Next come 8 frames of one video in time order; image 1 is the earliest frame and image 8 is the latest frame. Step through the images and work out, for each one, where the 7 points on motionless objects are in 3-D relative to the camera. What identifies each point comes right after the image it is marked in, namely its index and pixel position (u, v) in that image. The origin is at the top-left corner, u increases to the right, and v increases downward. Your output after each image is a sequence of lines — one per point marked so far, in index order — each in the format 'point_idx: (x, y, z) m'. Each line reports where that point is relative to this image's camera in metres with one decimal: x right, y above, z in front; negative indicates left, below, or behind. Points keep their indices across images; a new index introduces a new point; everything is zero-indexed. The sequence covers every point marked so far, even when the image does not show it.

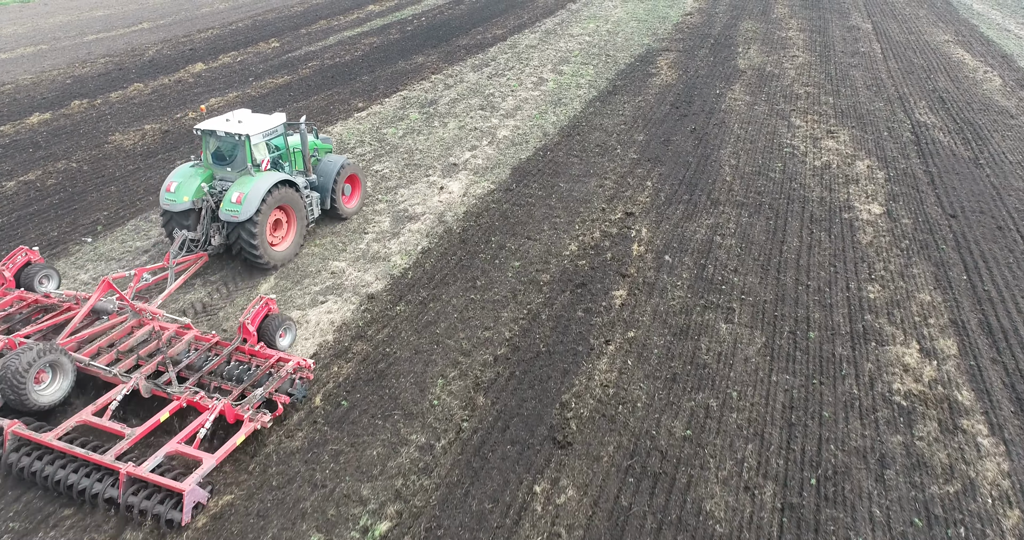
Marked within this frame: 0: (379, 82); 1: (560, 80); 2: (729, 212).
0: (-2.9, +4.2, +16.7) m
1: (+1.1, +4.2, +16.6) m
2: (+2.8, +0.8, +9.8) m
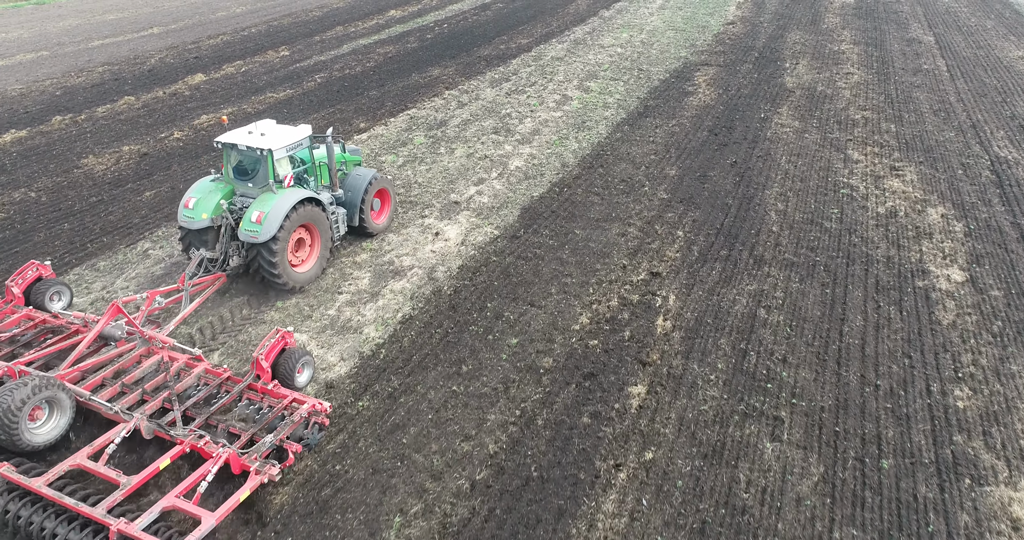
0: (-2.5, +3.5, +15.3) m
1: (+1.5, +3.5, +15.1) m
2: (+2.9, 0.0, +8.1) m
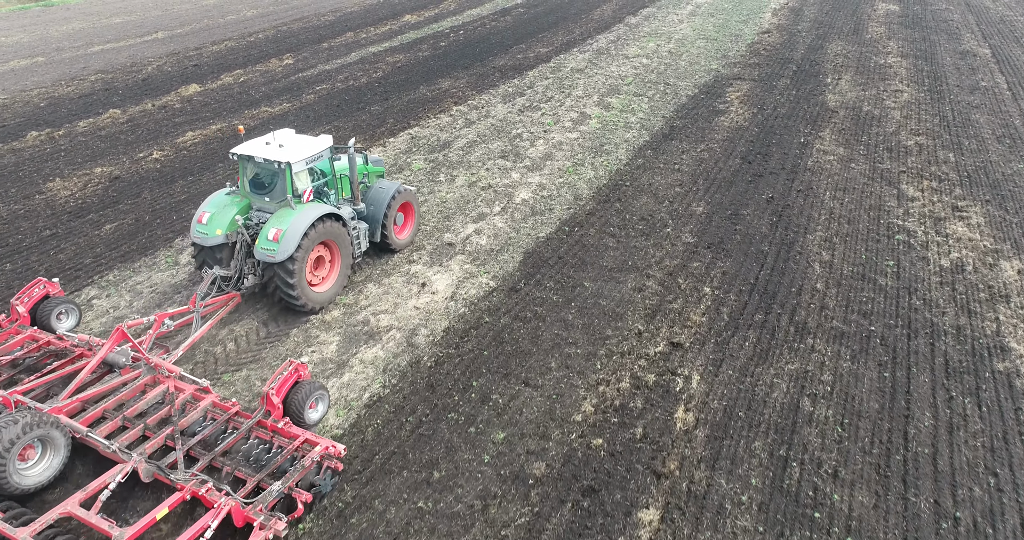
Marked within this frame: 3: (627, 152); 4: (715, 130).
0: (-2.3, +2.9, +14.1) m
1: (+1.7, +2.8, +13.8) m
2: (+2.8, -0.7, +6.8) m
3: (+1.8, +1.9, +12.0) m
4: (+3.5, +2.5, +13.1) m
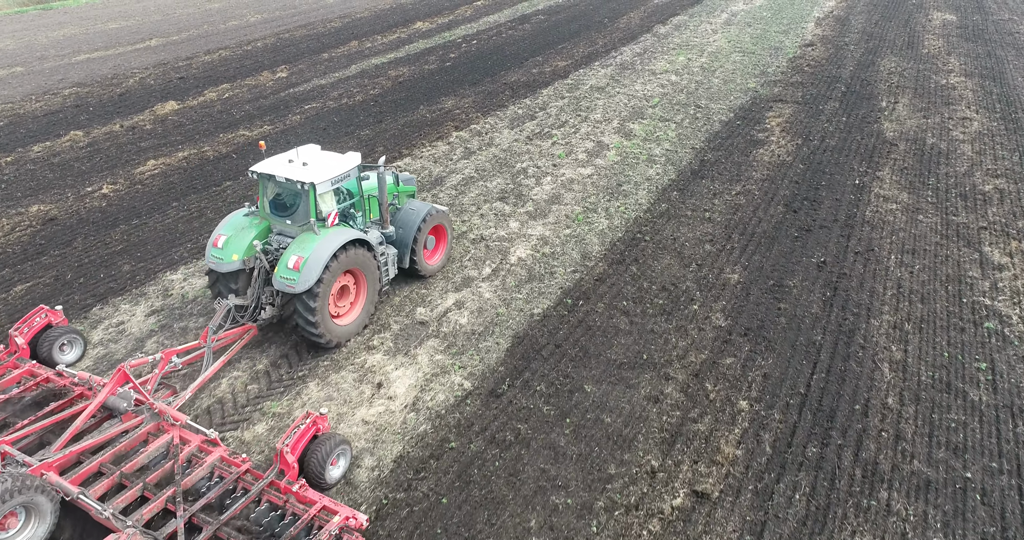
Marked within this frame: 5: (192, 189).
0: (-2.1, +2.2, +12.5) m
1: (+1.8, +2.0, +12.0) m
2: (+2.6, -1.6, +4.9) m
3: (+1.9, +1.0, +10.3) m
4: (+3.6, +1.6, +11.2) m
5: (-4.5, +1.1, +10.4) m
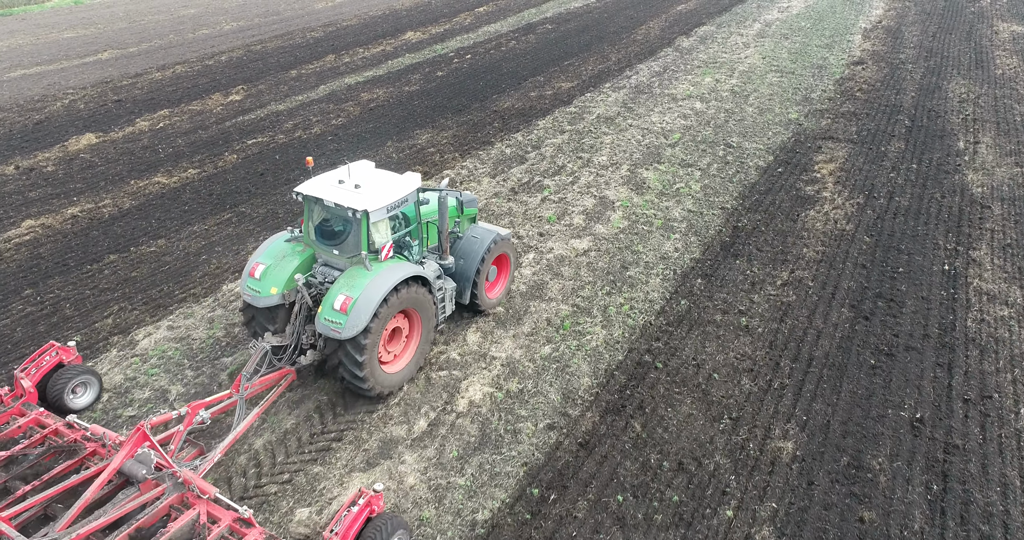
0: (-2.4, +1.0, +9.9) m
1: (+1.5, +0.8, +9.3) m
2: (+2.1, -2.8, +2.3) m
3: (+1.5, -0.1, +7.6) m
4: (+3.3, +0.4, +8.5) m
5: (-4.8, 0.0, +7.9) m
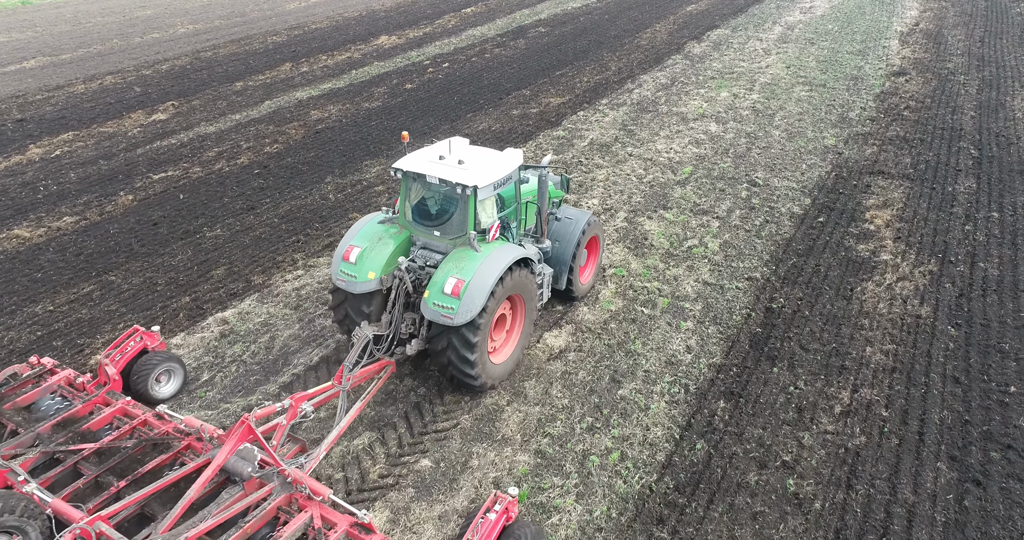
0: (-2.8, +0.2, +7.6) m
1: (+1.1, -0.1, +7.0) m
2: (+1.6, -3.6, -0.1) m
3: (+1.1, -1.0, +5.3) m
4: (+2.9, -0.5, +6.2) m
5: (-5.2, -0.8, +5.7) m
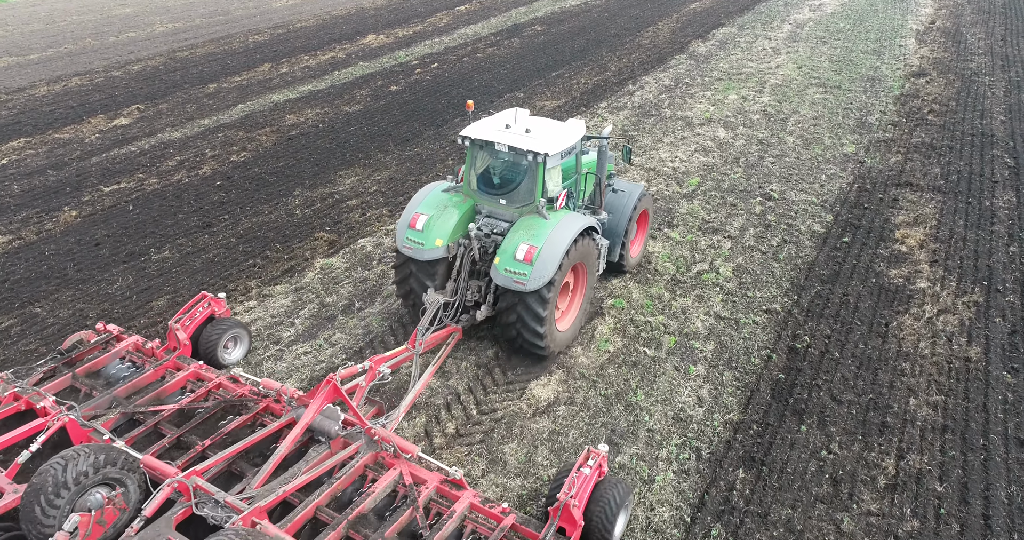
0: (-2.9, -0.1, +6.7) m
1: (+1.0, -0.3, +6.1) m
2: (+1.4, -3.9, -1.0) m
3: (+1.0, -1.3, +4.4) m
4: (+2.7, -0.8, +5.3) m
5: (-5.4, -1.0, +4.8) m
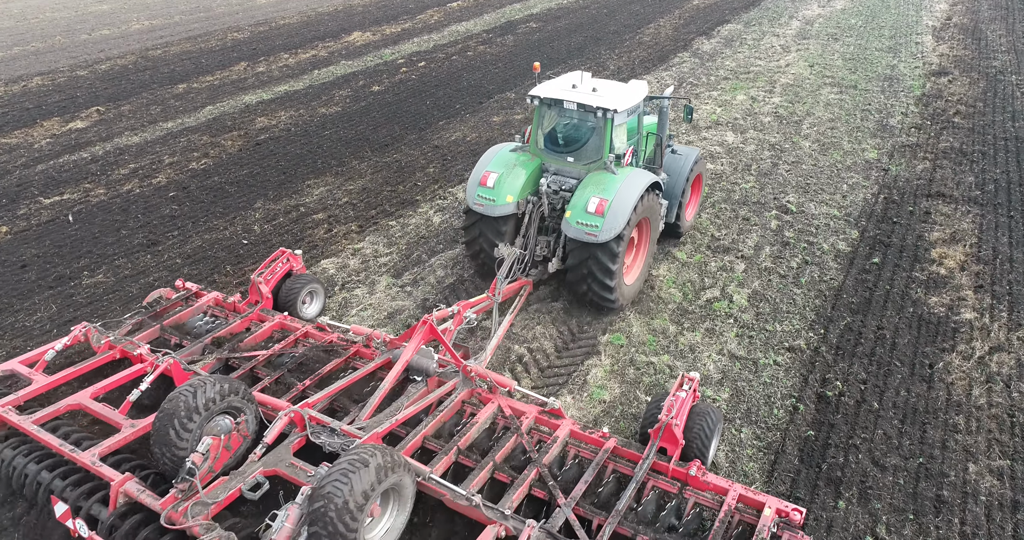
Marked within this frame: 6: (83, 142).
0: (-3.1, -0.3, +5.8) m
1: (+0.9, -0.5, +5.2) m
2: (+1.3, -4.1, -1.9) m
3: (+0.8, -1.5, +3.5) m
4: (+2.6, -1.0, +4.4) m
5: (-5.5, -1.3, +3.9) m
6: (-5.4, +1.6, +9.5) m
